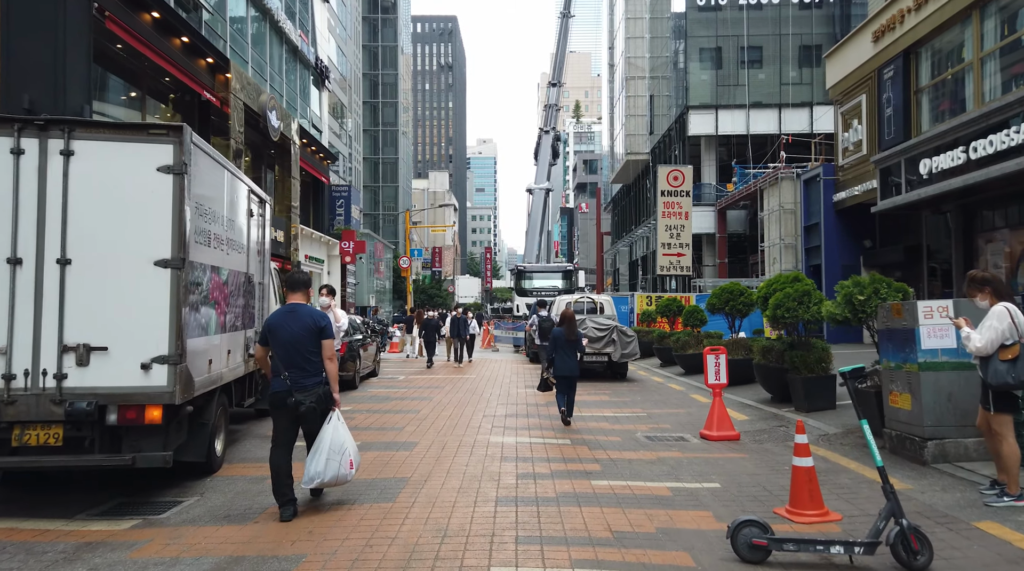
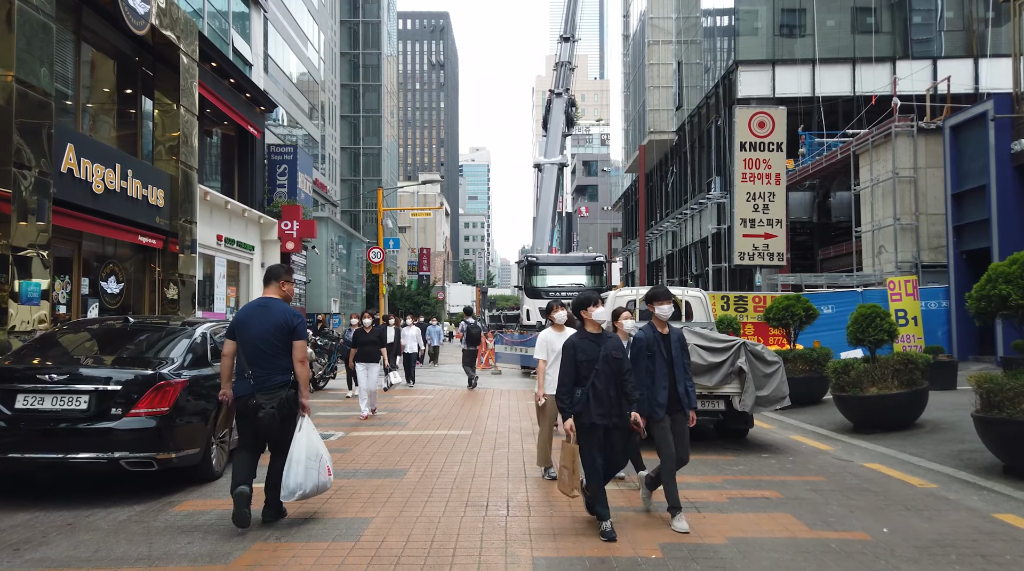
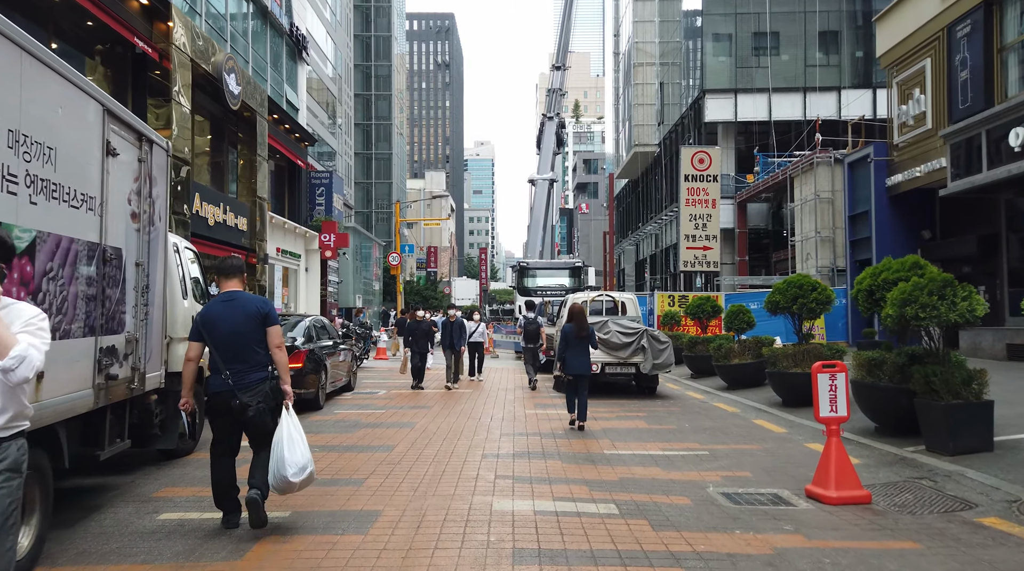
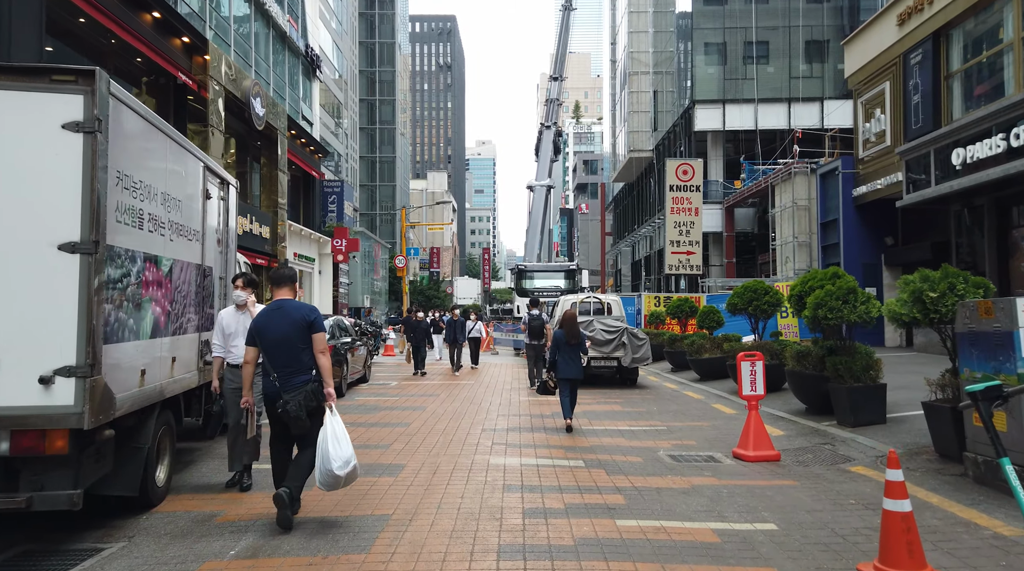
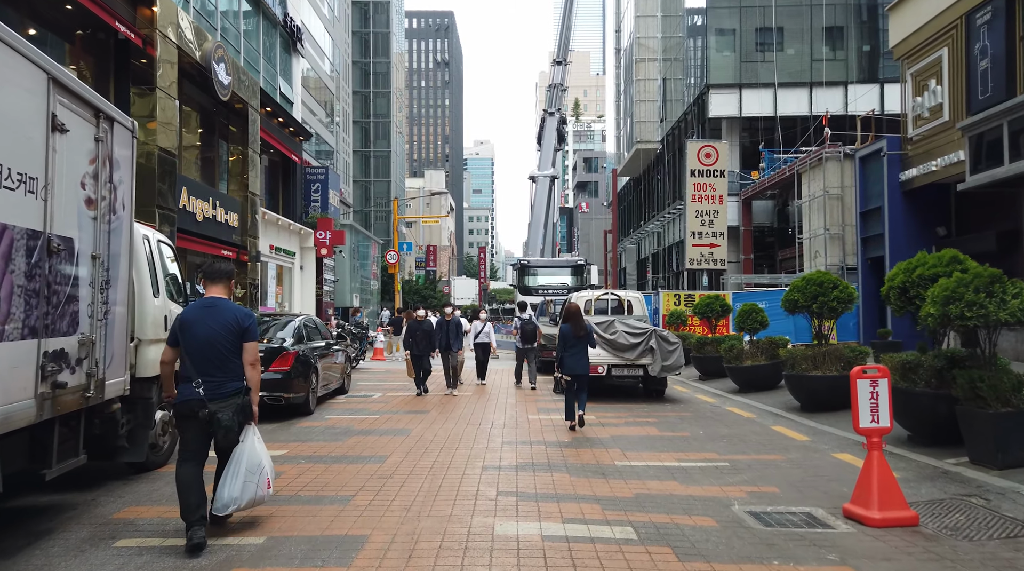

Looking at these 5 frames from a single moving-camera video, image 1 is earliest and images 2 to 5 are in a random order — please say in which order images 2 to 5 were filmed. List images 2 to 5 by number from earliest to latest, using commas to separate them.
4, 3, 5, 2
